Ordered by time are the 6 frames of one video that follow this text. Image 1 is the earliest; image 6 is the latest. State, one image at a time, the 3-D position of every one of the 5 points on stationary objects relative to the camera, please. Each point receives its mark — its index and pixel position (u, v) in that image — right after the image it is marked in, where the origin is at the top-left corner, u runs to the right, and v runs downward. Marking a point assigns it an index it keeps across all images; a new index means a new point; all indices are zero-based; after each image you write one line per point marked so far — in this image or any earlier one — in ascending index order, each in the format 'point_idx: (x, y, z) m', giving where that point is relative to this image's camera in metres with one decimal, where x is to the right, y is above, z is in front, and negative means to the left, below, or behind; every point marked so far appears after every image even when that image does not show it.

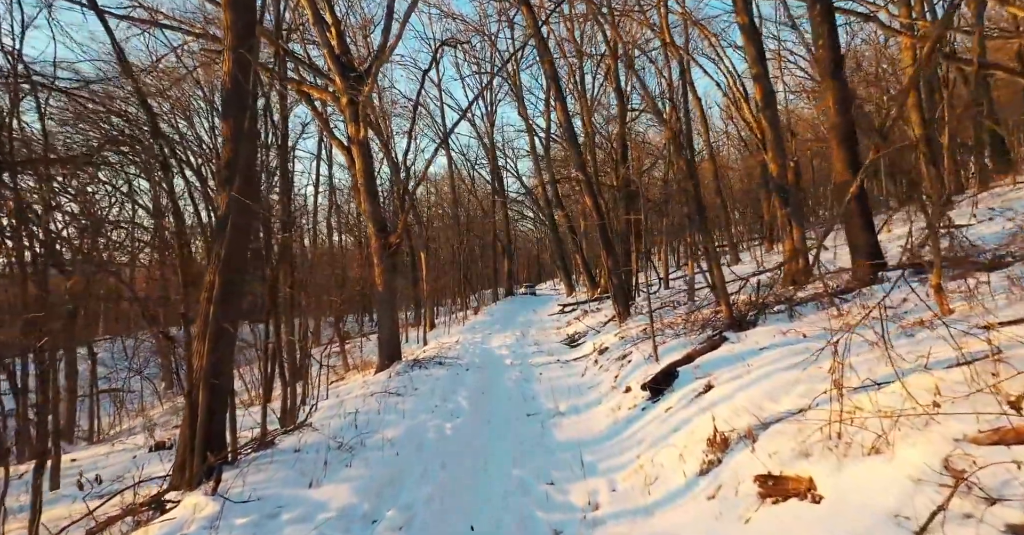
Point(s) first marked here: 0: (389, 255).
0: (-2.1, +0.2, +11.5) m
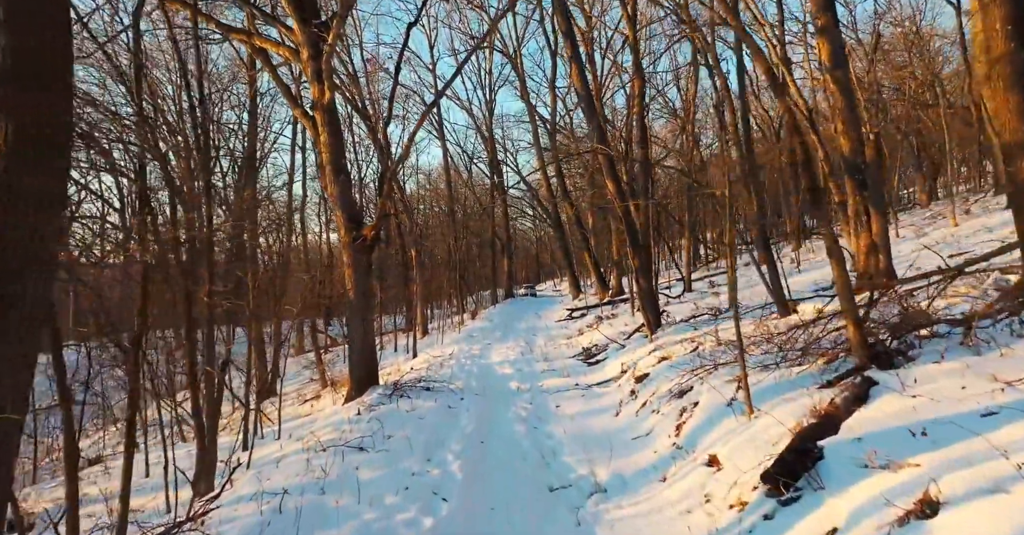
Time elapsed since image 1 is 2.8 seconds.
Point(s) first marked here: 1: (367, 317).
0: (-2.0, +0.2, +9.1) m
1: (-2.0, -0.7, +9.2) m
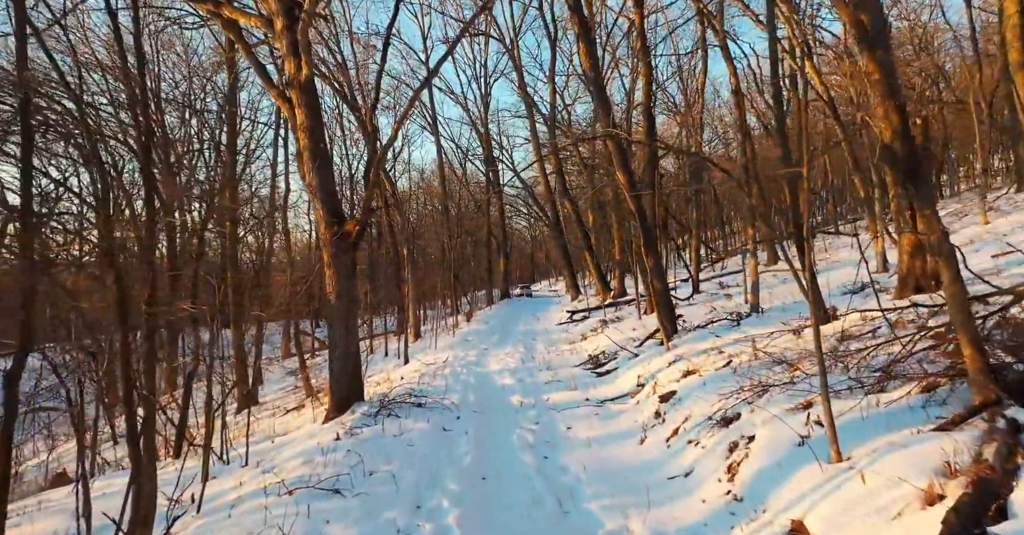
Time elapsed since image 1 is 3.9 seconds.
0: (-2.0, +0.2, +8.0) m
1: (-2.0, -0.7, +8.1) m
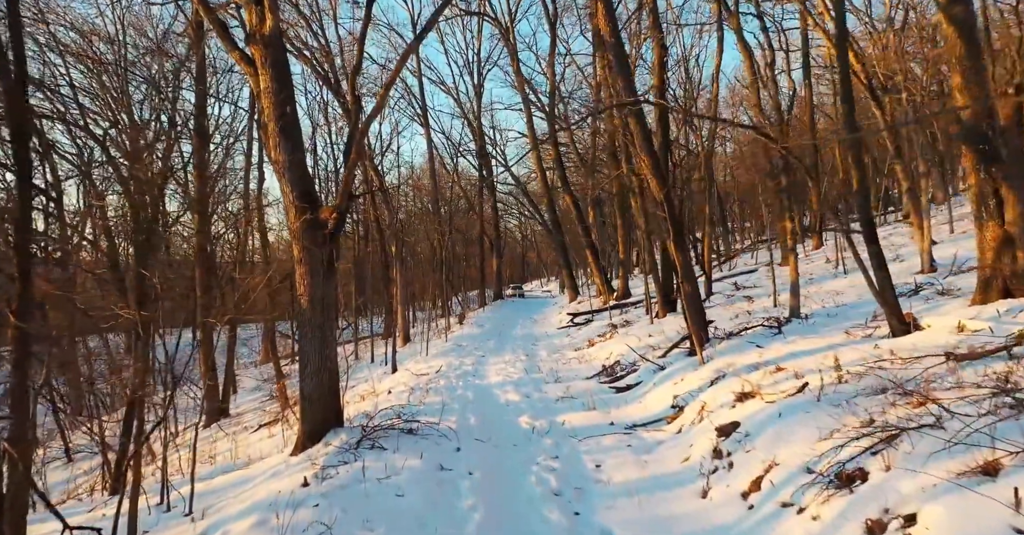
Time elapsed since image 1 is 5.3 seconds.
0: (-1.9, +0.3, +6.6) m
1: (-1.9, -0.7, +6.6) m
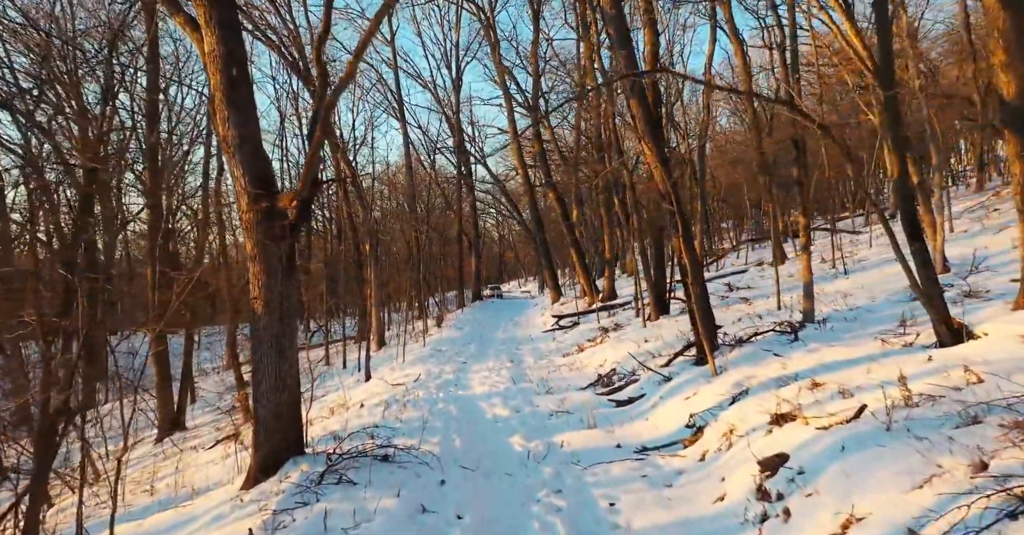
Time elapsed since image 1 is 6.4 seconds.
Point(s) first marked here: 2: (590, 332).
0: (-1.9, +0.3, +5.6) m
1: (-1.9, -0.7, +5.6) m
2: (+1.6, -1.3, +13.5) m
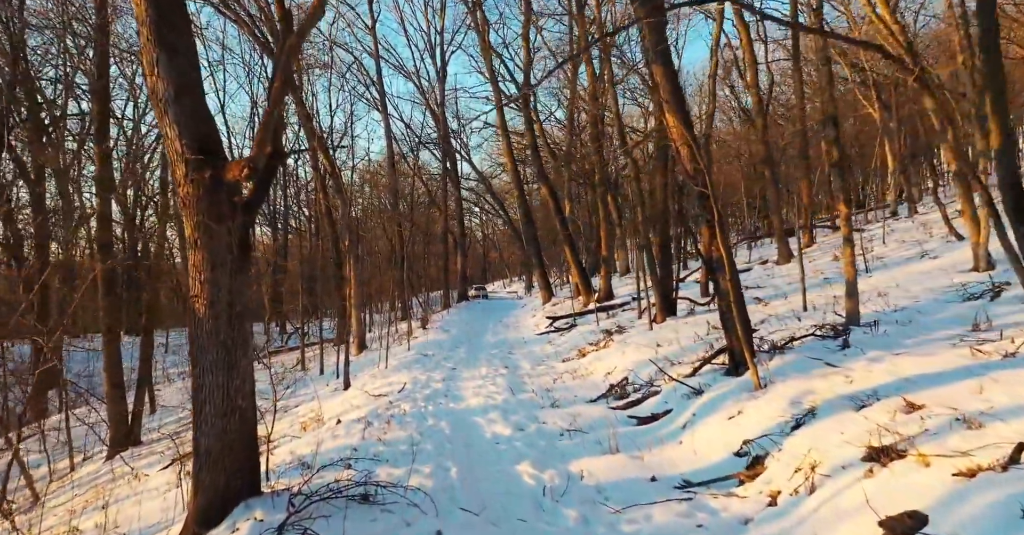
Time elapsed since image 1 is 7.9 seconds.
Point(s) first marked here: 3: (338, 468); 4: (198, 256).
0: (-1.8, +0.3, +4.3) m
1: (-1.8, -0.6, +4.4) m
2: (+1.5, -1.2, +12.4) m
3: (-1.3, -1.6, +5.2) m
4: (-2.0, +0.1, +4.3) m
